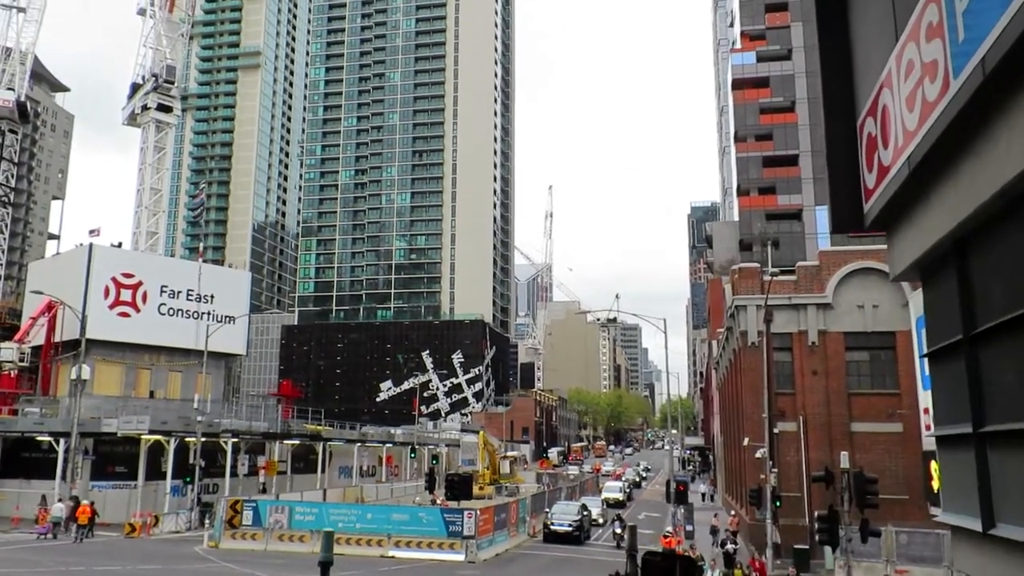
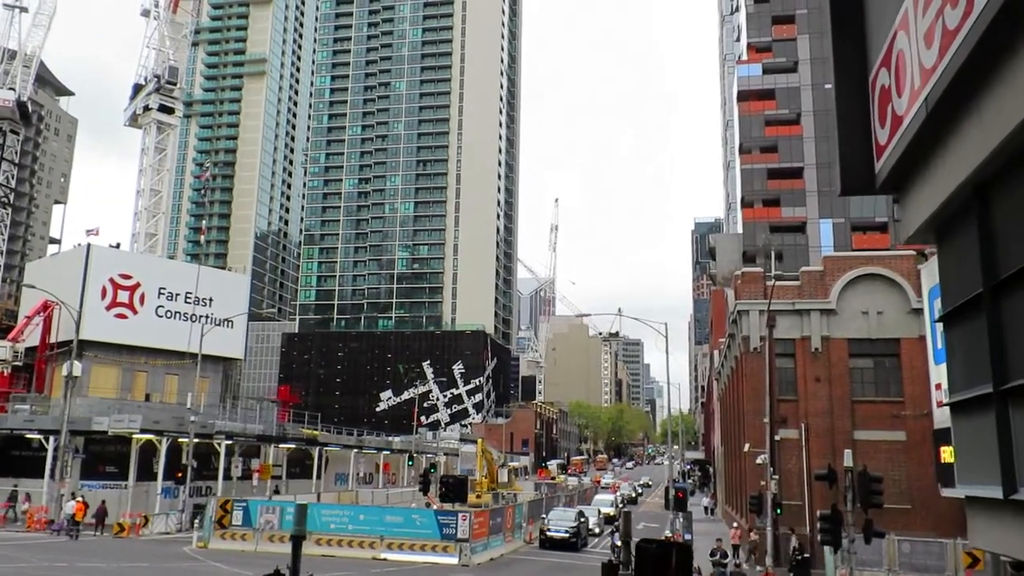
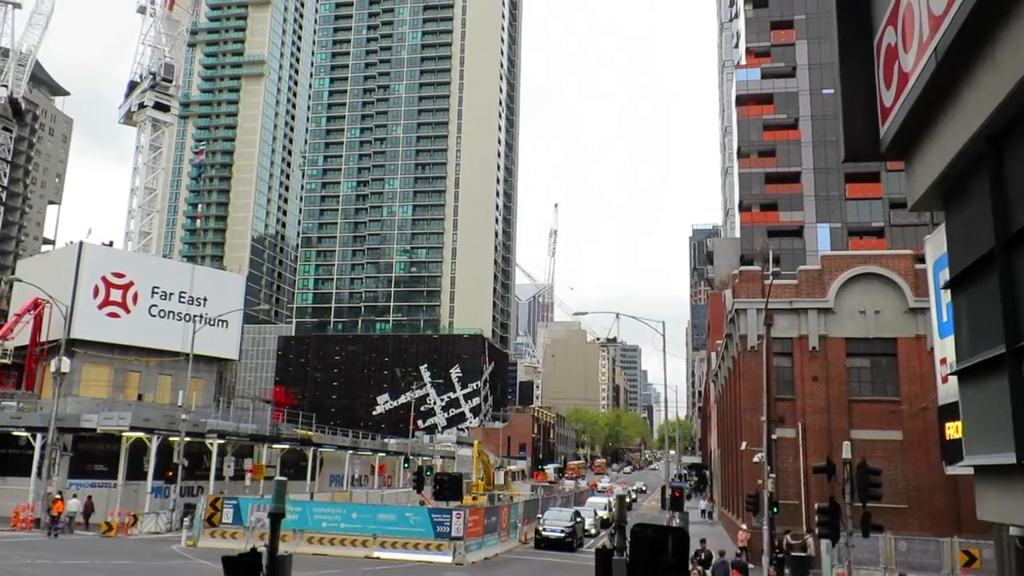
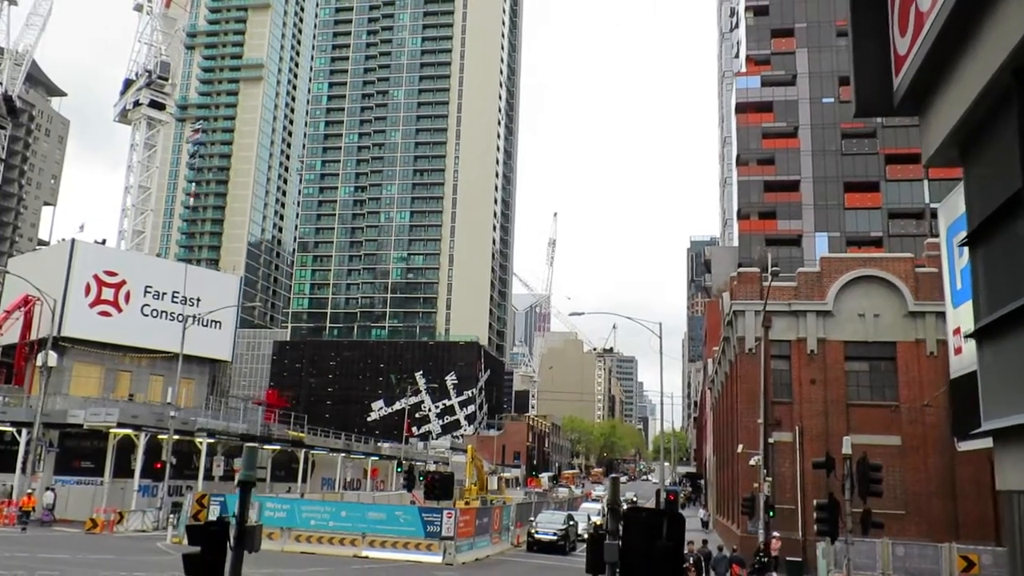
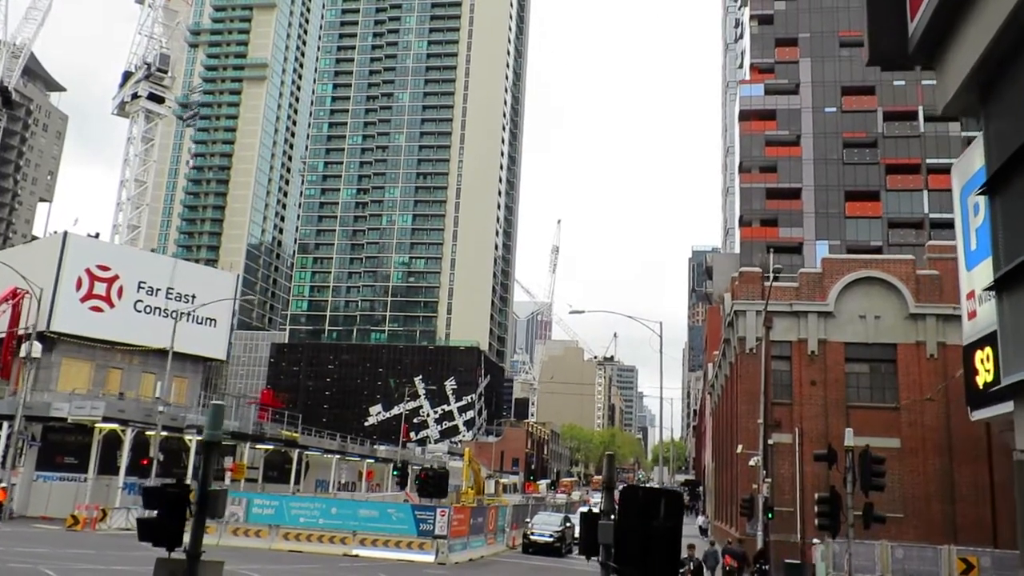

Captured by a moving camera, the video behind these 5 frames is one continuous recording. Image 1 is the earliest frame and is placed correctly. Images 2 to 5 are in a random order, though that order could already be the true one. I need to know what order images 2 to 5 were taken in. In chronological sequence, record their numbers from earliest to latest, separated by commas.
2, 3, 4, 5
